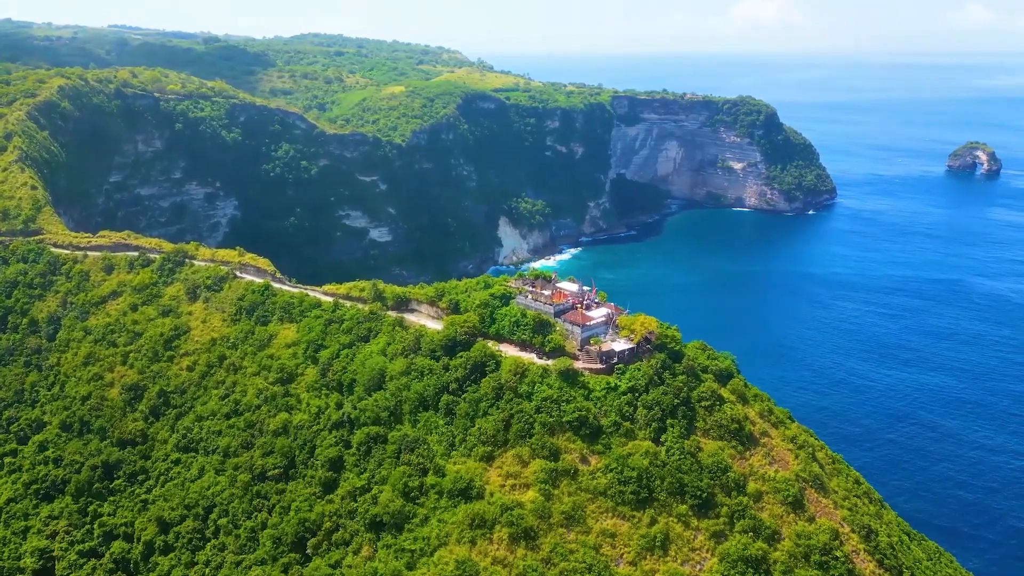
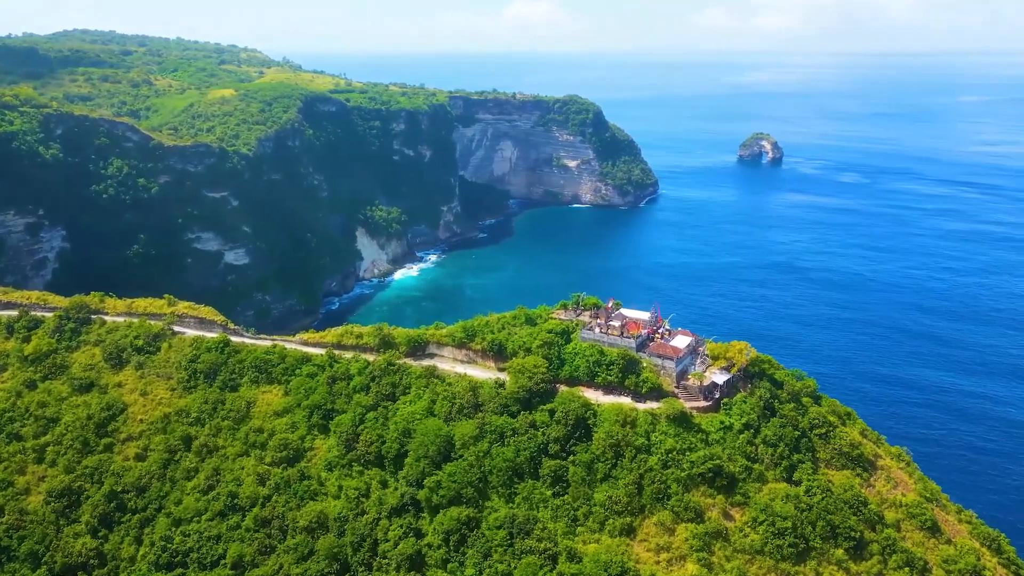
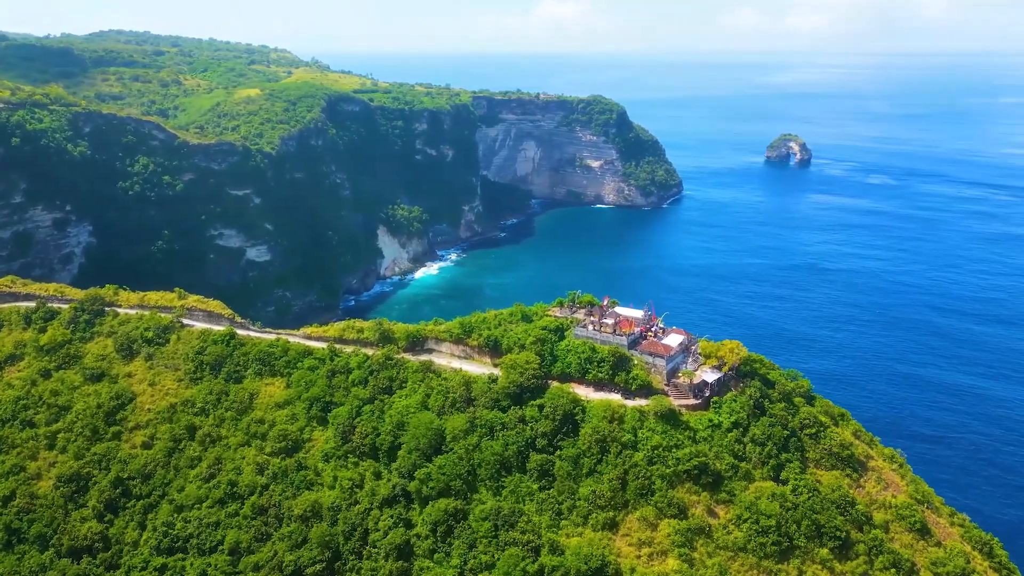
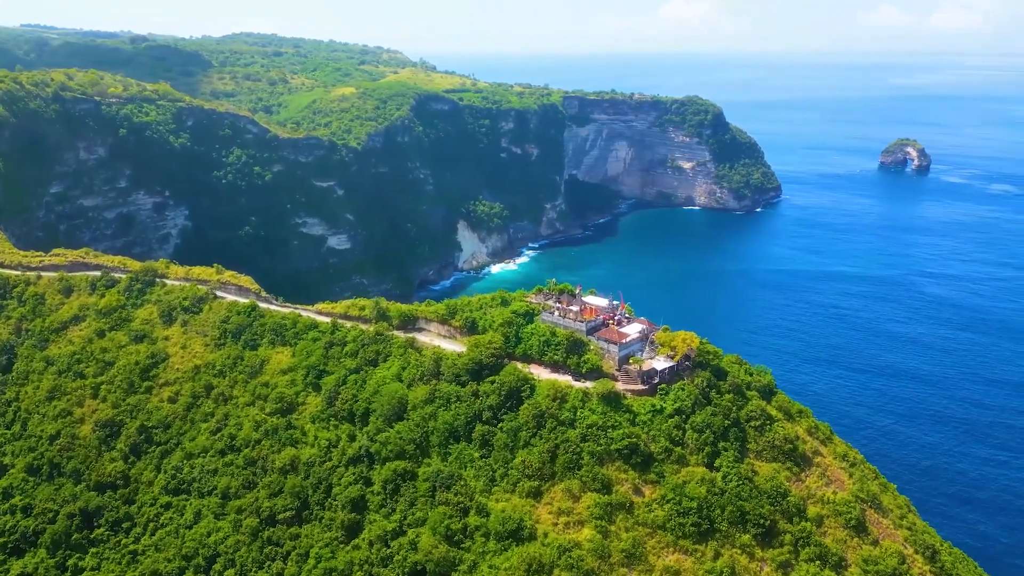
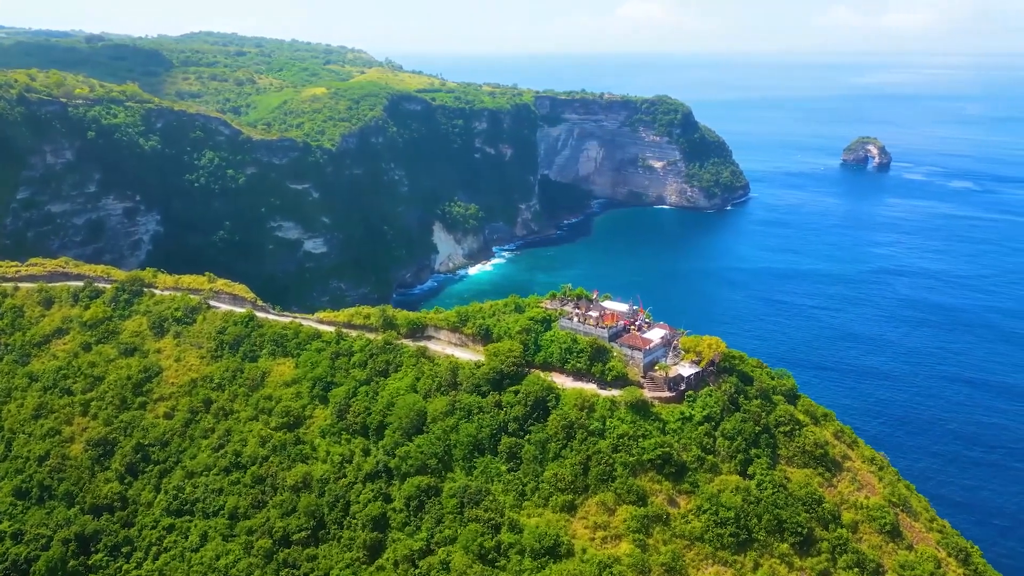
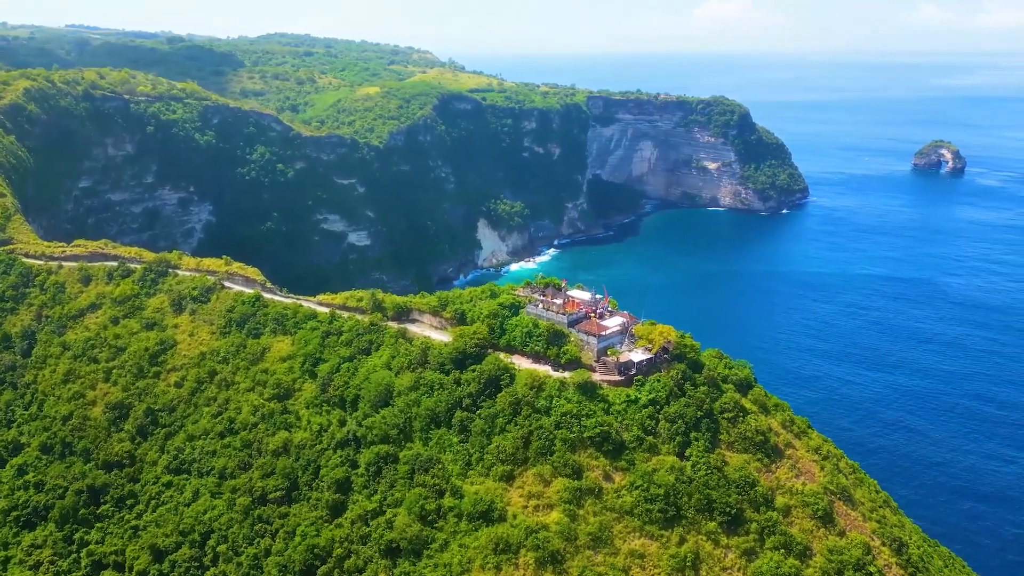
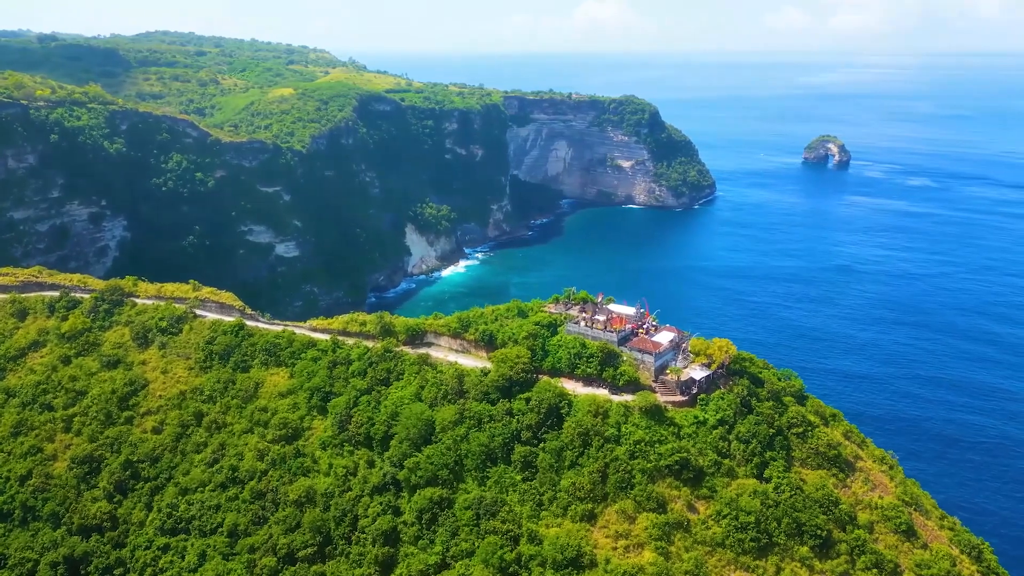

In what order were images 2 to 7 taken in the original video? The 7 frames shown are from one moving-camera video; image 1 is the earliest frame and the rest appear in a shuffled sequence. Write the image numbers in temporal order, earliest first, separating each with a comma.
6, 4, 5, 7, 3, 2
